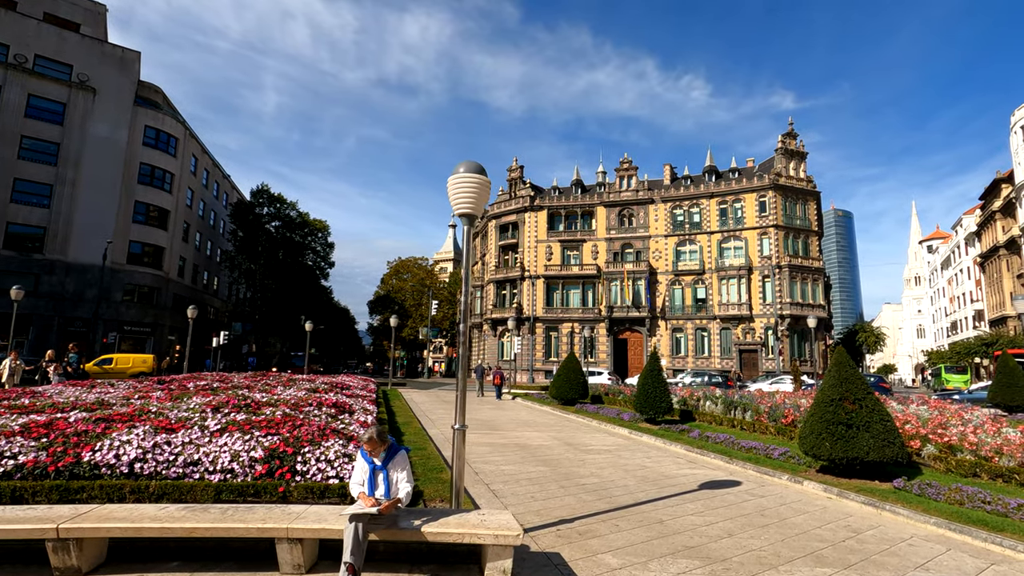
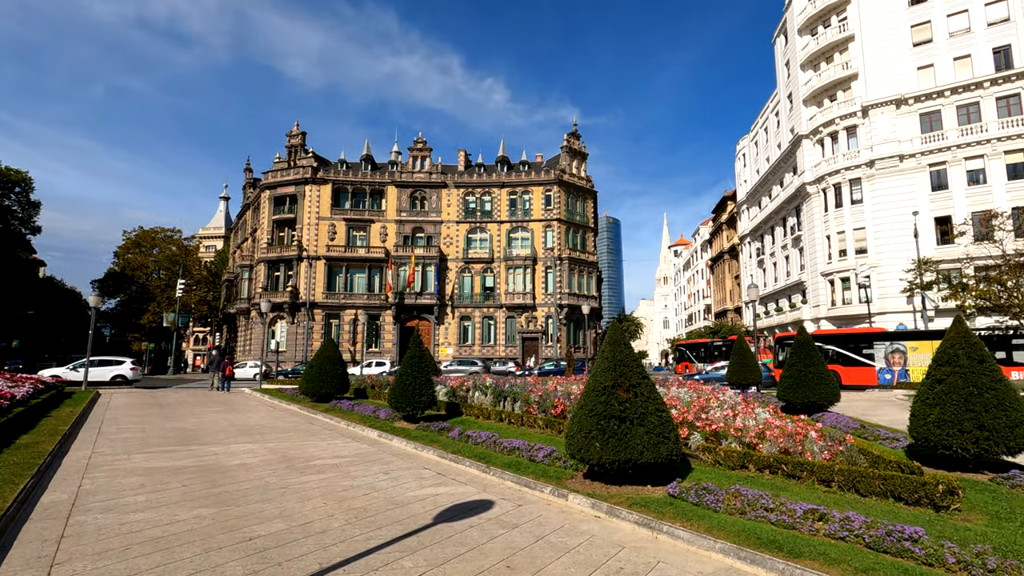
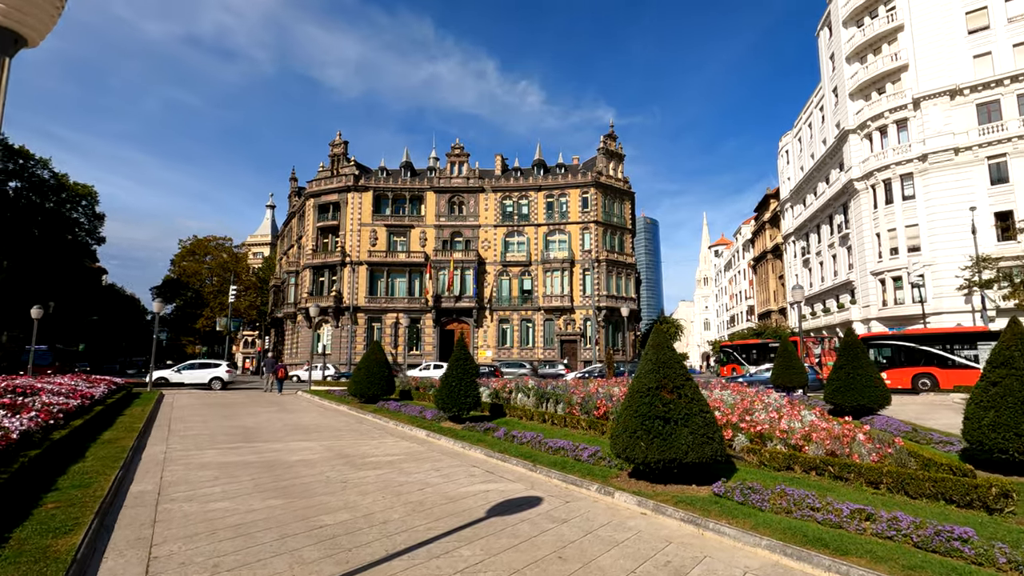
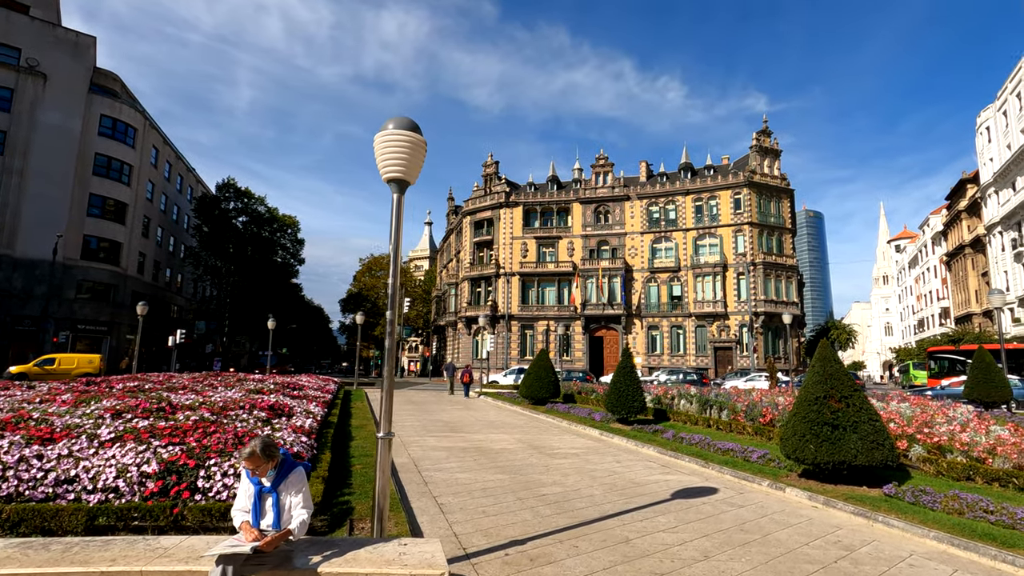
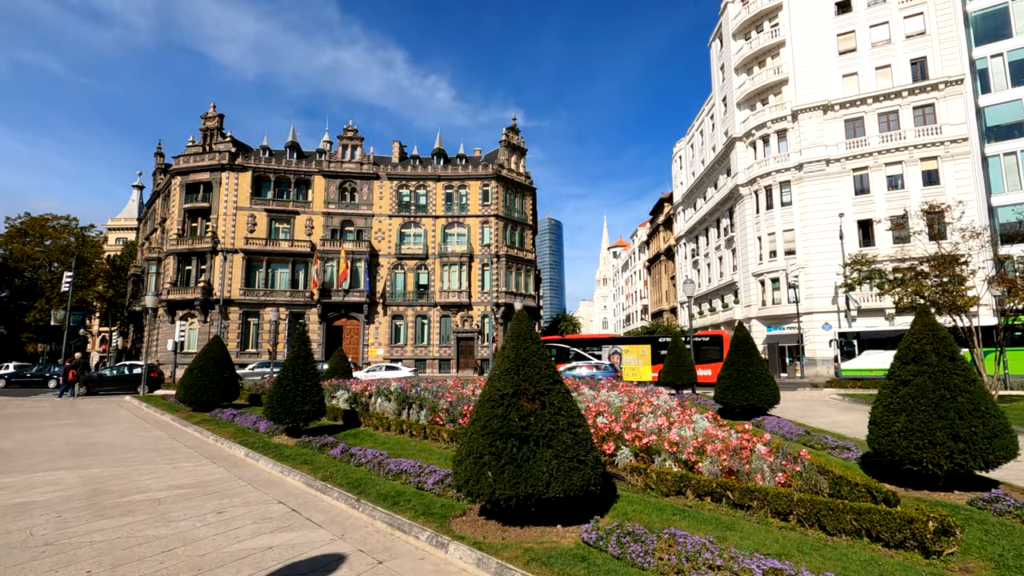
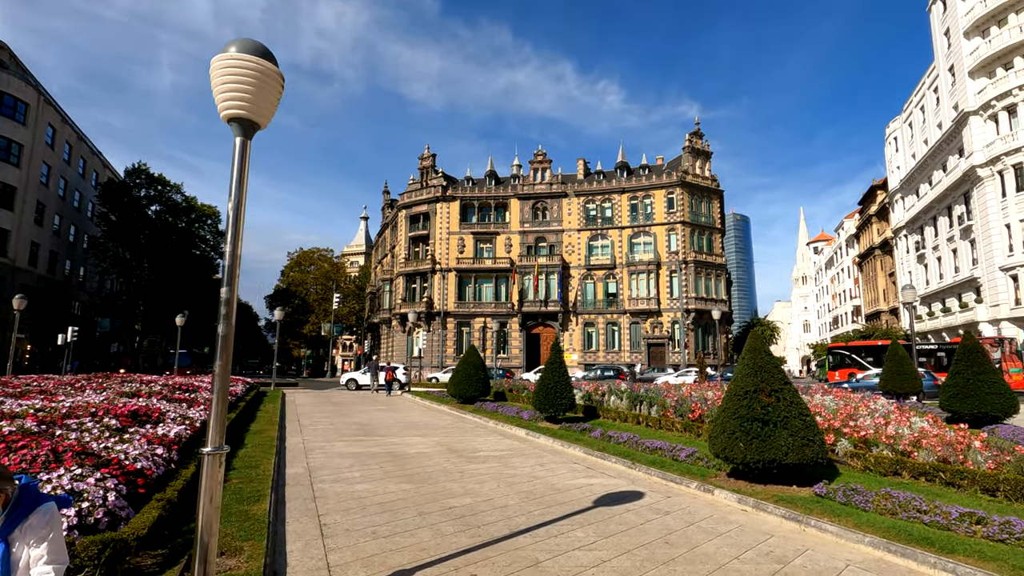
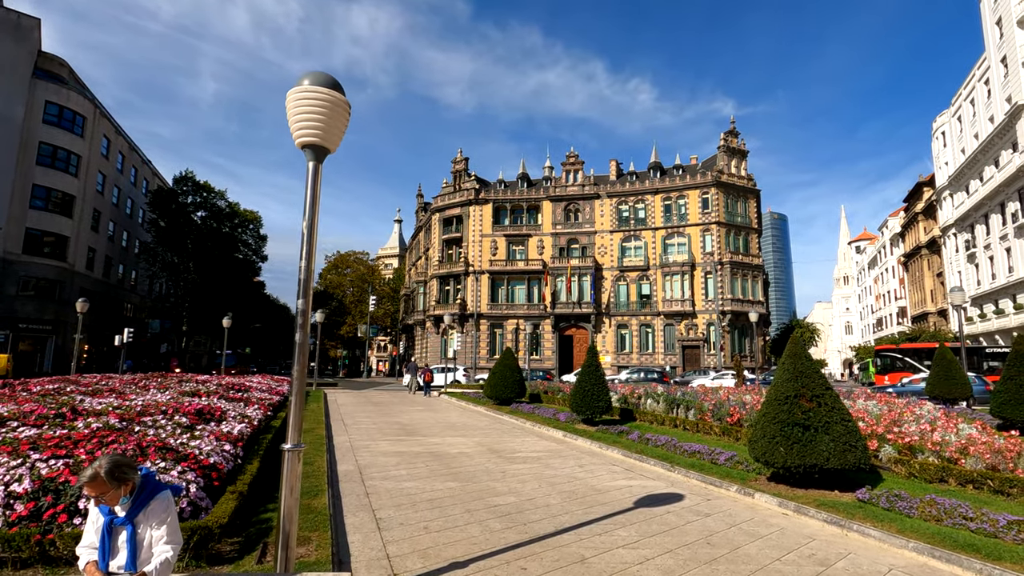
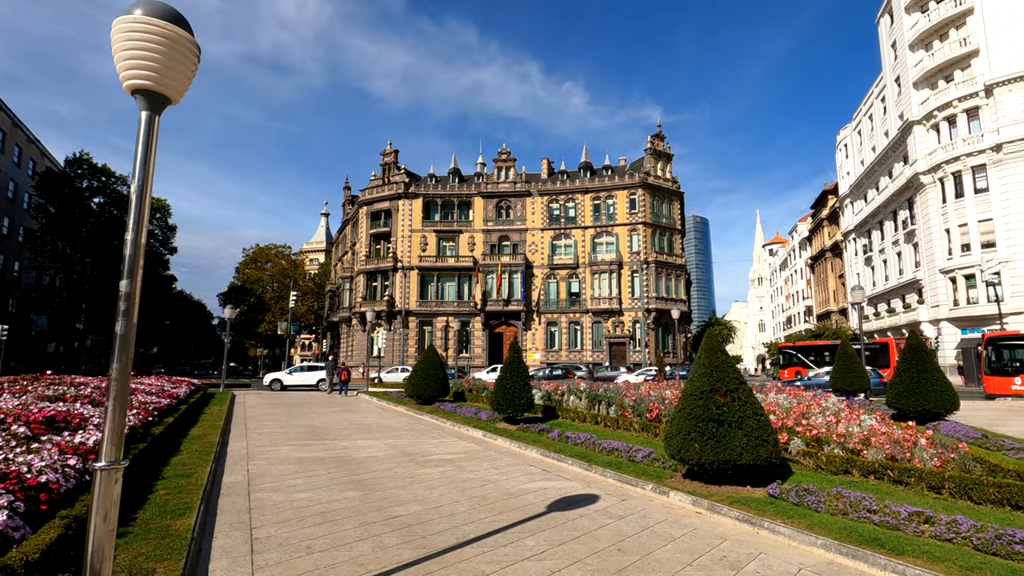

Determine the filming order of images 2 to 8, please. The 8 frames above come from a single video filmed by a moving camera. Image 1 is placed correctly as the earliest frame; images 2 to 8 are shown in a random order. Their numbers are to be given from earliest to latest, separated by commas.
4, 7, 6, 8, 3, 2, 5
